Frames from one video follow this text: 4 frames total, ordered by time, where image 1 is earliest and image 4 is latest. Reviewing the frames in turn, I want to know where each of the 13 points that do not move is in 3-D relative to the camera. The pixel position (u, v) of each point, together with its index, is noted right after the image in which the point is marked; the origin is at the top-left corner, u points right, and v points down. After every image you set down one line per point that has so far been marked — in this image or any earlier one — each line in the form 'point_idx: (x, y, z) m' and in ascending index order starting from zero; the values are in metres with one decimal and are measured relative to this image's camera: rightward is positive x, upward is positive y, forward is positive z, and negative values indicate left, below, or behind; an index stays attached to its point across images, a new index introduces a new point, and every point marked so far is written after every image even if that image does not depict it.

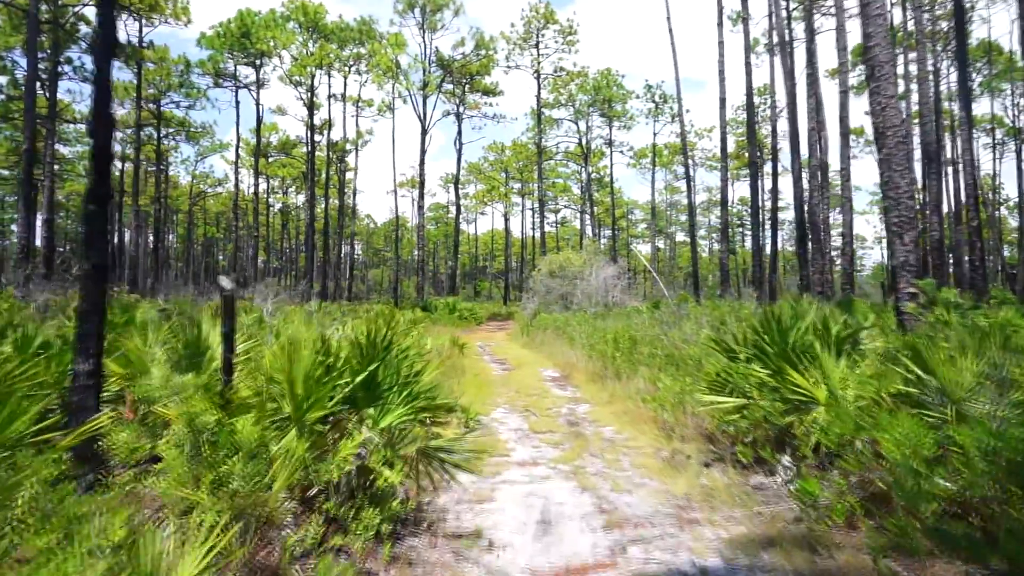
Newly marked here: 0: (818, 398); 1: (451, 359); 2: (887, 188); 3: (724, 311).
0: (+1.9, -0.7, +4.4) m
1: (-1.0, -1.2, +12.2) m
2: (+4.6, +1.2, +8.8) m
3: (+3.2, -0.3, +10.6) m
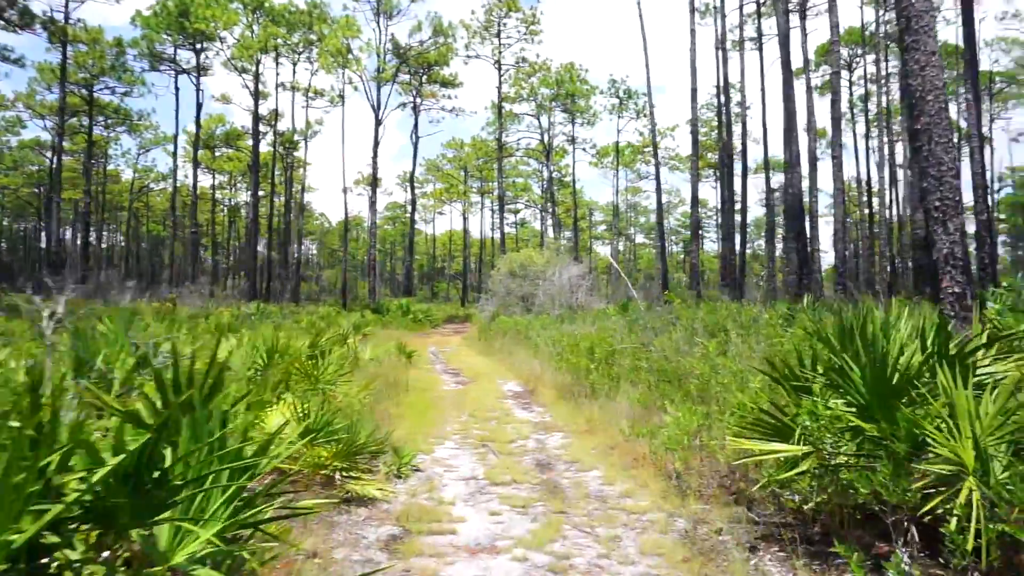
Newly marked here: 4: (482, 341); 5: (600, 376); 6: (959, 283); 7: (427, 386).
0: (+1.7, -0.6, +2.7) m
1: (-1.7, -1.2, +10.3) m
2: (+4.1, +1.2, +7.2) m
3: (+2.6, -0.3, +8.9) m
4: (-0.7, -1.3, +18.3) m
5: (+1.0, -1.1, +8.5) m
6: (+4.2, 0.0, +6.8) m
7: (-1.2, -1.4, +10.0) m
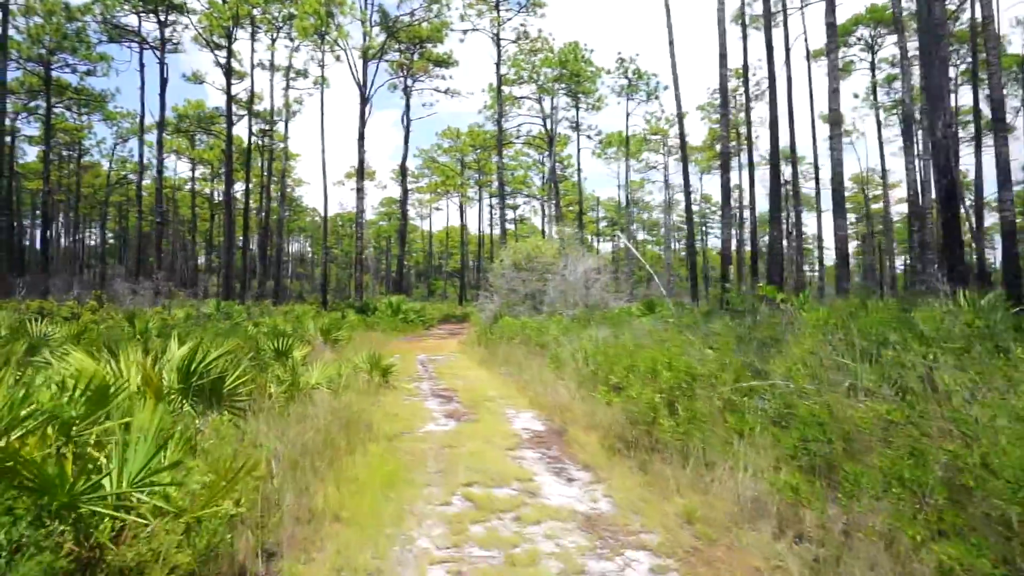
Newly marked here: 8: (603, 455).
0: (+1.9, -0.6, -0.6) m
1: (-1.5, -1.1, +6.9) m
2: (+4.3, +1.3, +3.9) m
3: (+2.8, -0.2, +5.6) m
4: (-0.6, -1.2, +15.0) m
5: (+1.2, -1.0, +5.2) m
6: (+4.3, +0.1, +3.5) m
7: (-1.0, -1.3, +6.7) m
8: (+0.7, -1.2, +5.6) m
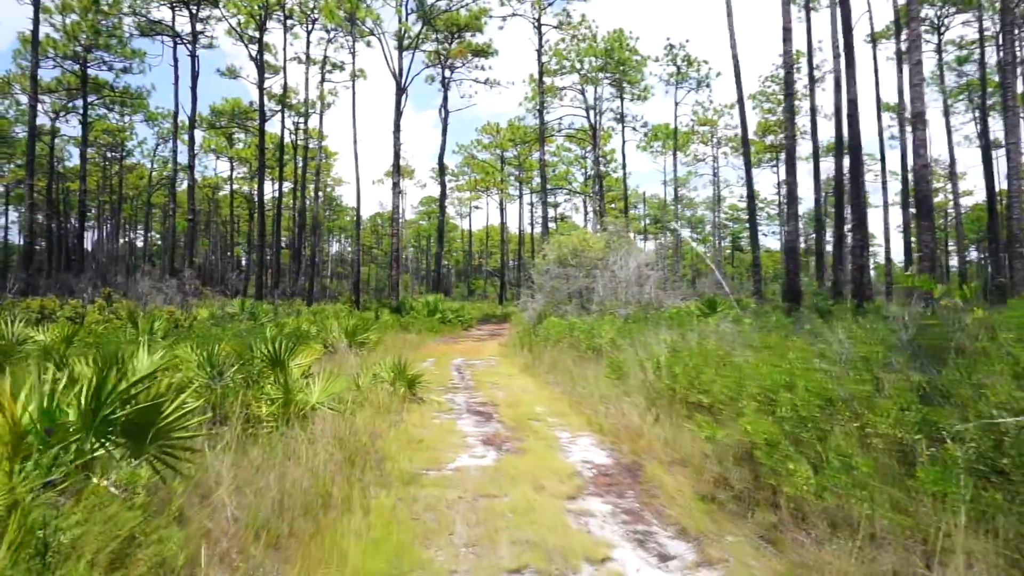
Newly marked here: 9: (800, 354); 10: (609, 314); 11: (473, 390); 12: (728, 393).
0: (+1.9, -0.5, -2.3) m
1: (-1.1, -1.0, +5.4) m
2: (+4.5, +1.4, +2.1) m
3: (+3.1, -0.2, +3.9) m
4: (+0.3, -1.2, +13.4) m
5: (+1.5, -0.9, +3.5) m
6: (+4.6, +0.2, +1.6) m
7: (-0.6, -1.2, +5.1) m
8: (+1.0, -1.2, +4.0) m
9: (+2.0, -0.5, +5.0) m
10: (+2.2, -0.6, +16.0) m
11: (-0.5, -1.3, +9.2) m
12: (+1.5, -0.7, +5.0) m
